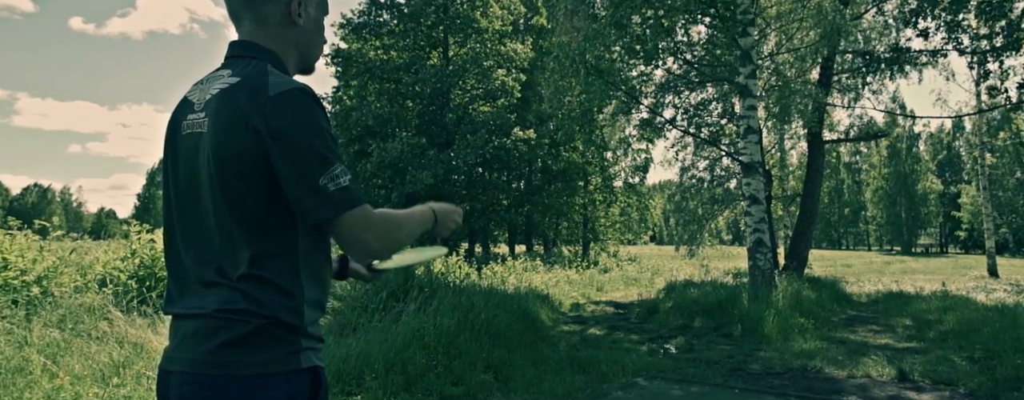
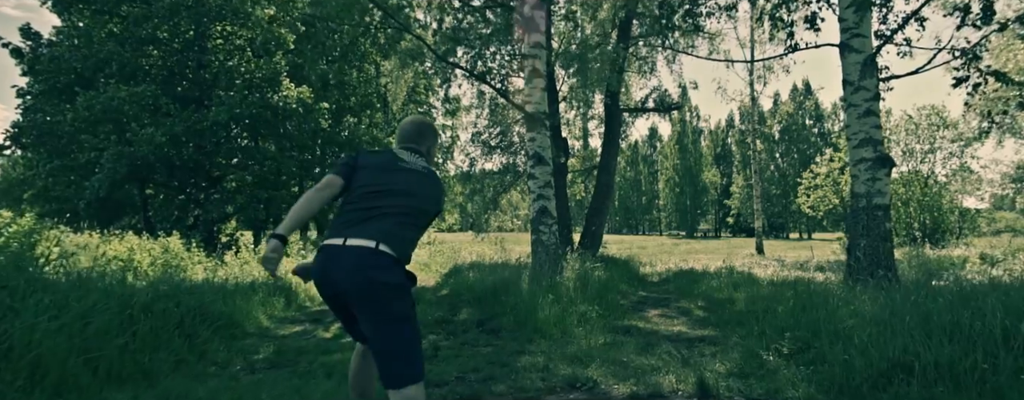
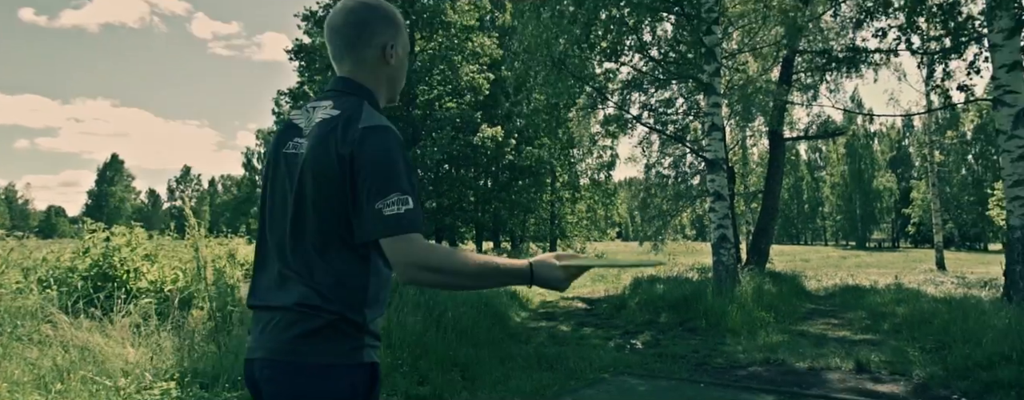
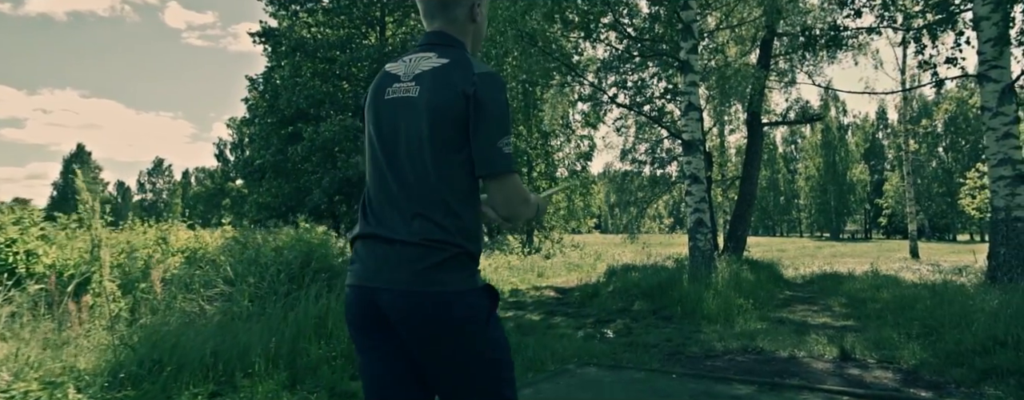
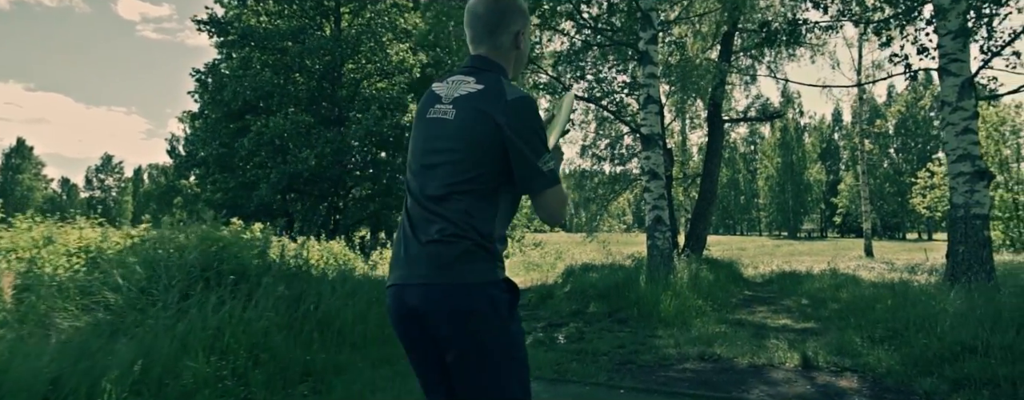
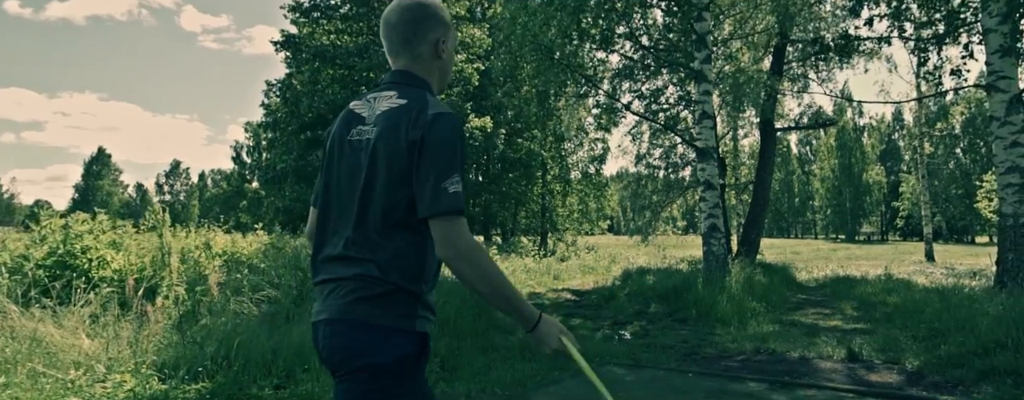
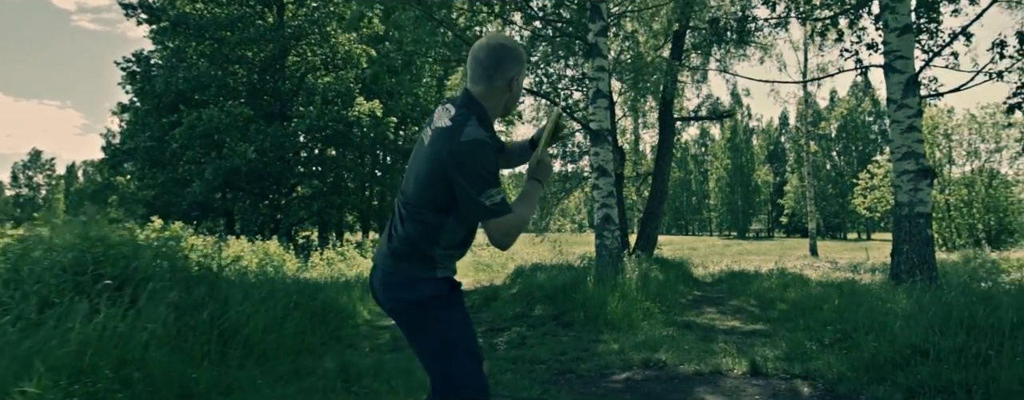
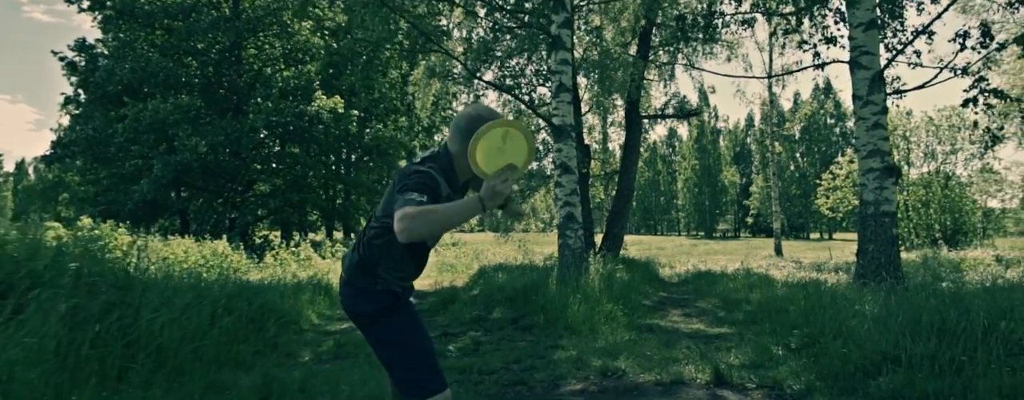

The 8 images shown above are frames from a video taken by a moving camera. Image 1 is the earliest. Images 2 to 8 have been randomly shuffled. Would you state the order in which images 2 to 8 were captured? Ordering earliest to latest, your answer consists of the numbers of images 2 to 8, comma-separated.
3, 6, 4, 5, 7, 8, 2
